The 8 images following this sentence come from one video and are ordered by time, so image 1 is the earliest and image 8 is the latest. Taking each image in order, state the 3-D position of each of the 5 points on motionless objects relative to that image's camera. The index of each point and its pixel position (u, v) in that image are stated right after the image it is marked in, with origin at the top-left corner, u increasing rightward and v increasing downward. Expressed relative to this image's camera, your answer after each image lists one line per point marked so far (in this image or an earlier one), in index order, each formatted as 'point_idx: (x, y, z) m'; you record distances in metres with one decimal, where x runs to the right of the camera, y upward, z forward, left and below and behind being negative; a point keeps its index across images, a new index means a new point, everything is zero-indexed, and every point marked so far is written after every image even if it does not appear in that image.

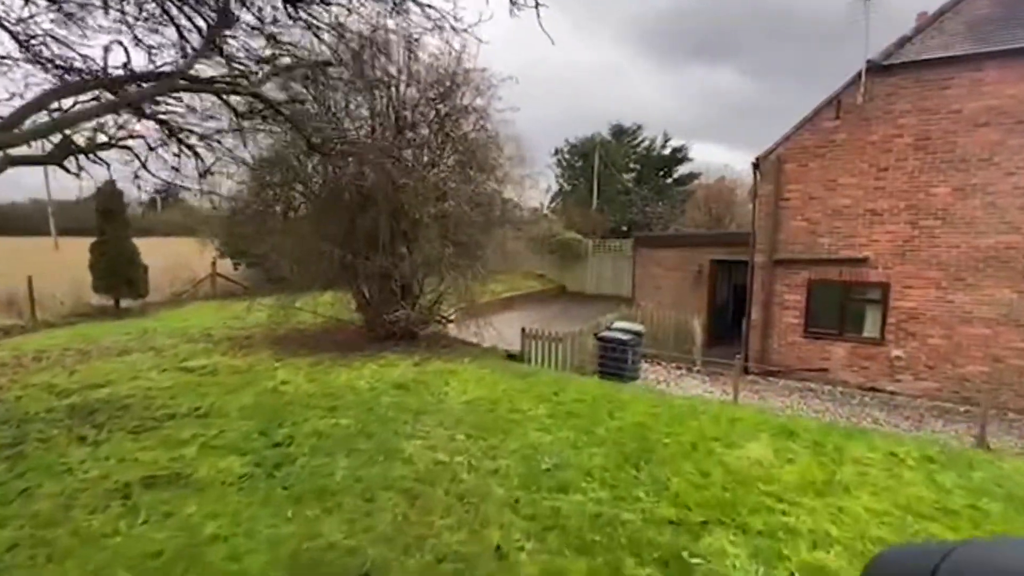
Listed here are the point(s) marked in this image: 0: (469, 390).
0: (-0.7, -1.7, +7.6) m
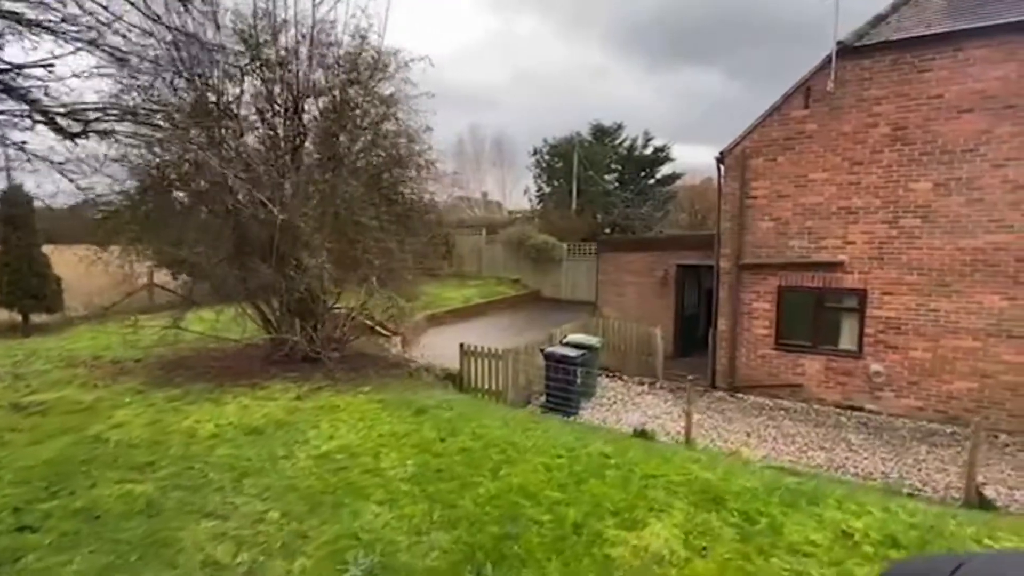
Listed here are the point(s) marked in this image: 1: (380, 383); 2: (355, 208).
0: (-2.3, -1.9, +6.1) m
1: (-2.5, -1.8, +8.7) m
2: (-3.5, +1.6, +9.6) m
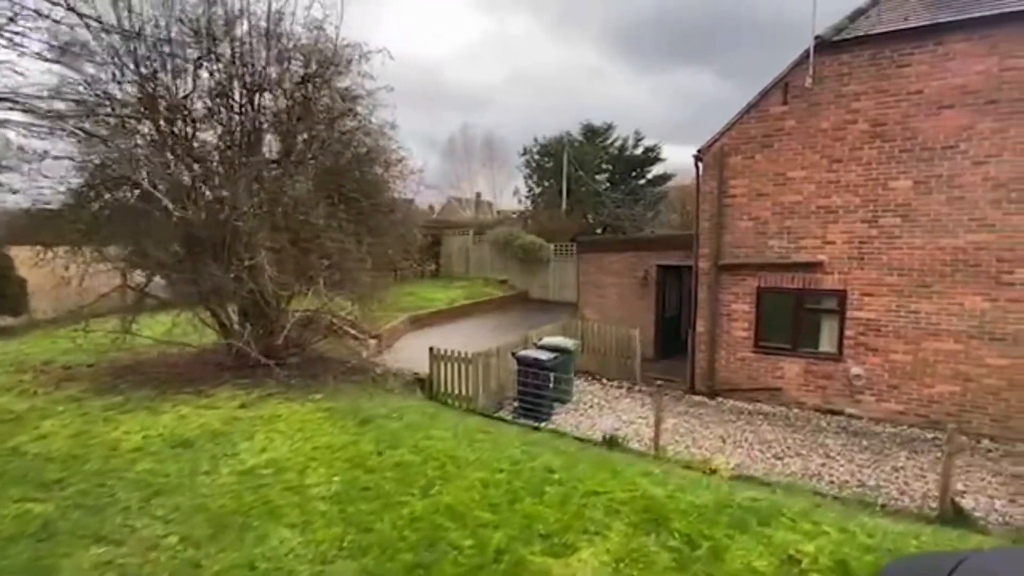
0: (-3.0, -2.0, +5.7) m
1: (-3.2, -1.8, +8.4) m
2: (-4.2, +1.6, +9.2) m
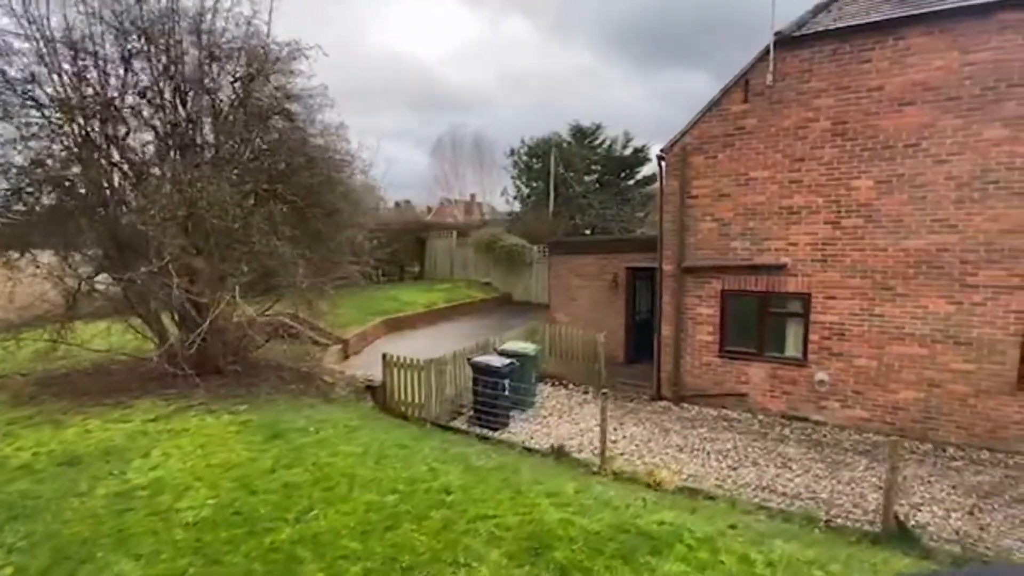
0: (-4.1, -2.1, +5.4) m
1: (-4.3, -1.9, +8.0) m
2: (-5.3, +1.4, +8.9) m
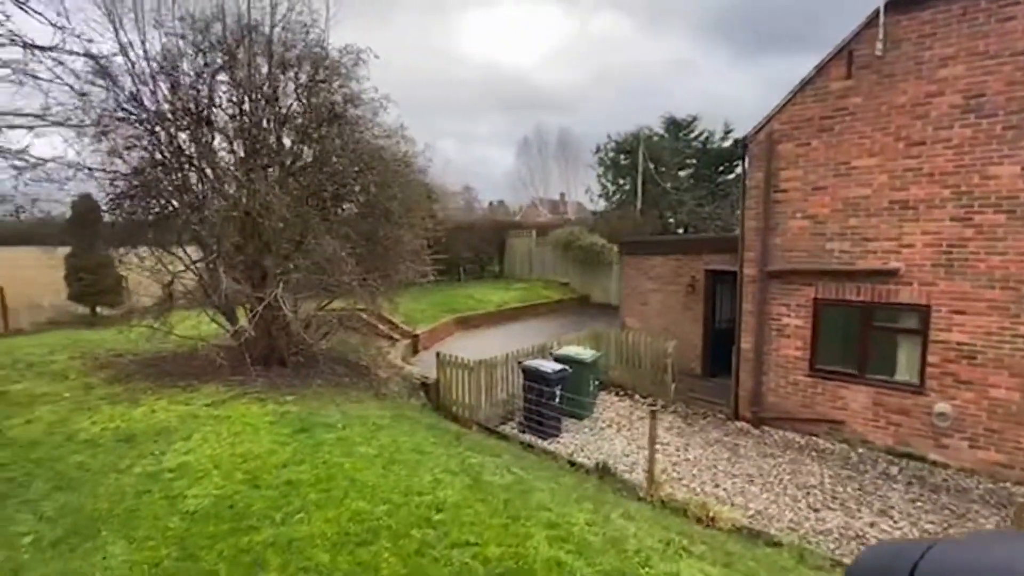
0: (-3.9, -2.0, +5.7) m
1: (-3.6, -1.9, +8.4) m
2: (-4.4, +1.5, +9.4) m
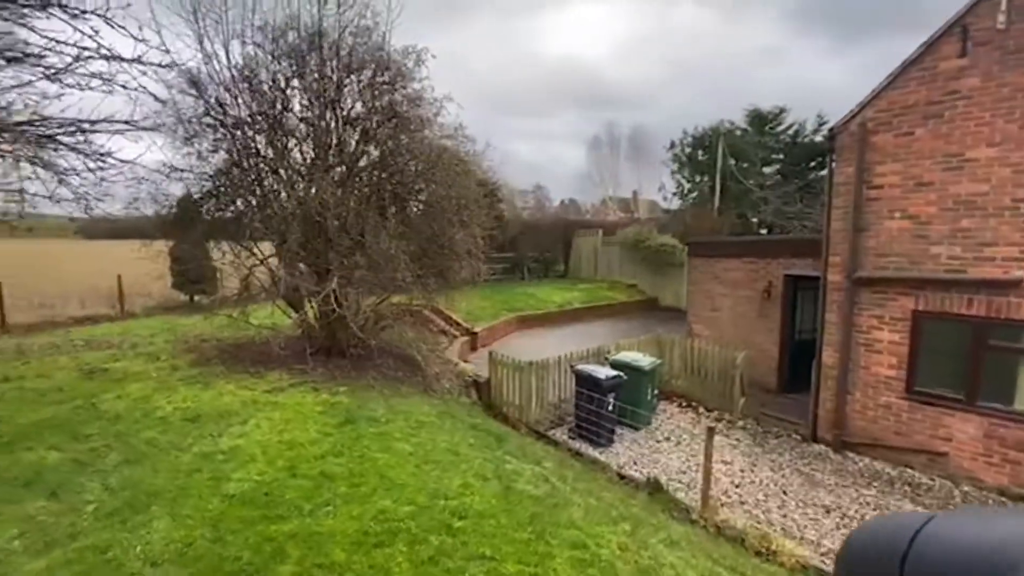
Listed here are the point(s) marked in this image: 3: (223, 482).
0: (-3.5, -1.9, +6.1) m
1: (-2.7, -1.8, +8.6) m
2: (-3.2, +1.6, +9.8) m
3: (-3.0, -2.0, +4.8) m
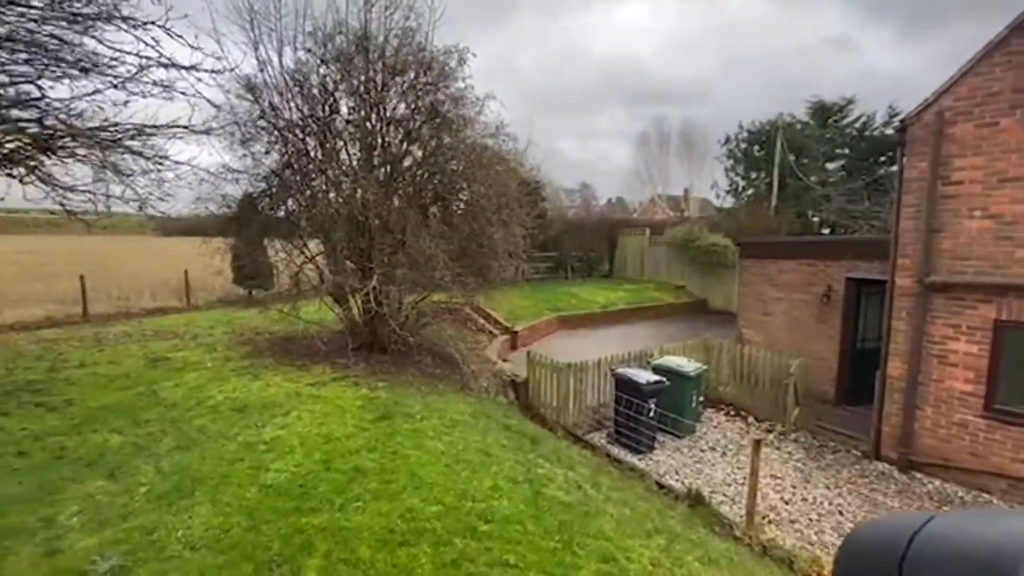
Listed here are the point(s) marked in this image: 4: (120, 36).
0: (-3.0, -1.9, +6.3) m
1: (-2.1, -1.8, +8.8) m
2: (-2.4, +1.7, +9.9) m
3: (-2.7, -2.0, +5.0) m
4: (-5.4, +3.5, +6.4) m
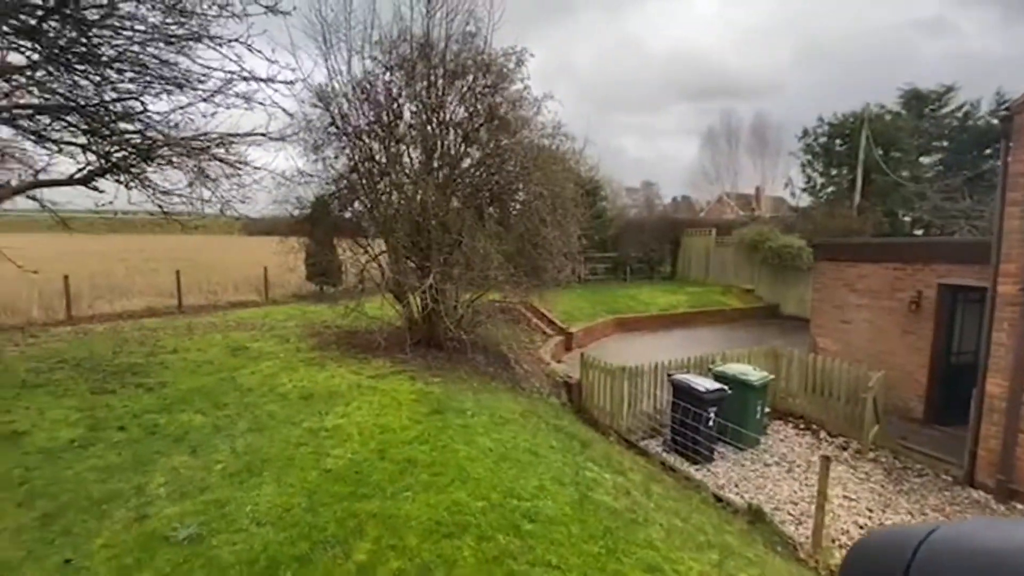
0: (-2.4, -1.8, +6.7) m
1: (-1.1, -1.7, +9.0) m
2: (-1.2, +1.7, +10.2) m
3: (-2.1, -1.9, +5.3) m
4: (-4.6, +3.5, +7.1) m
